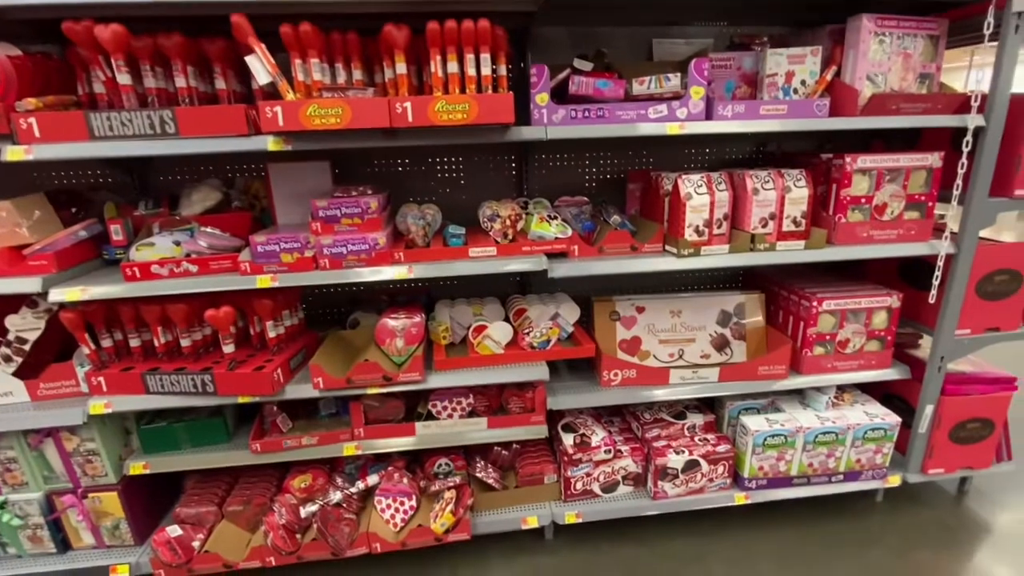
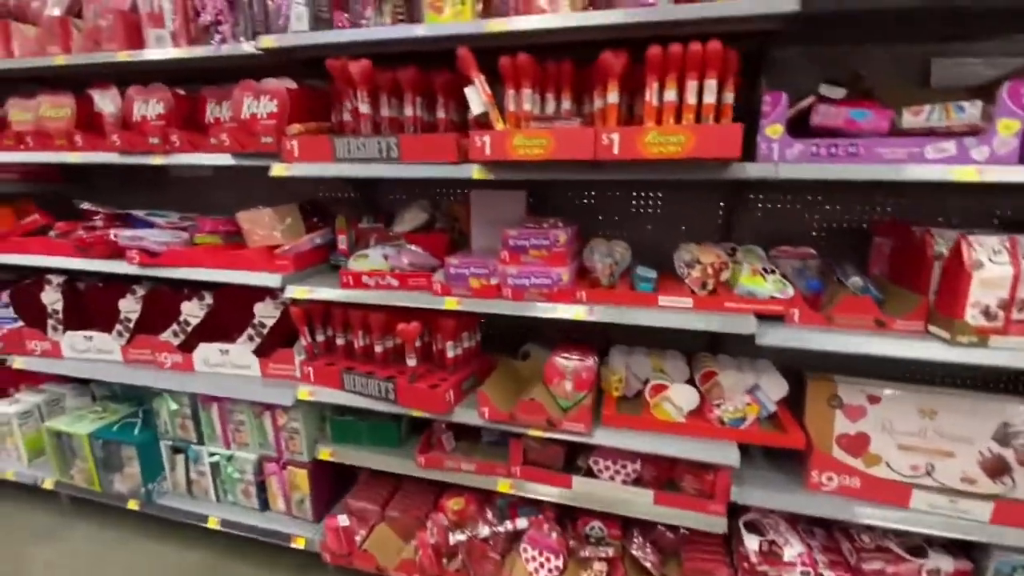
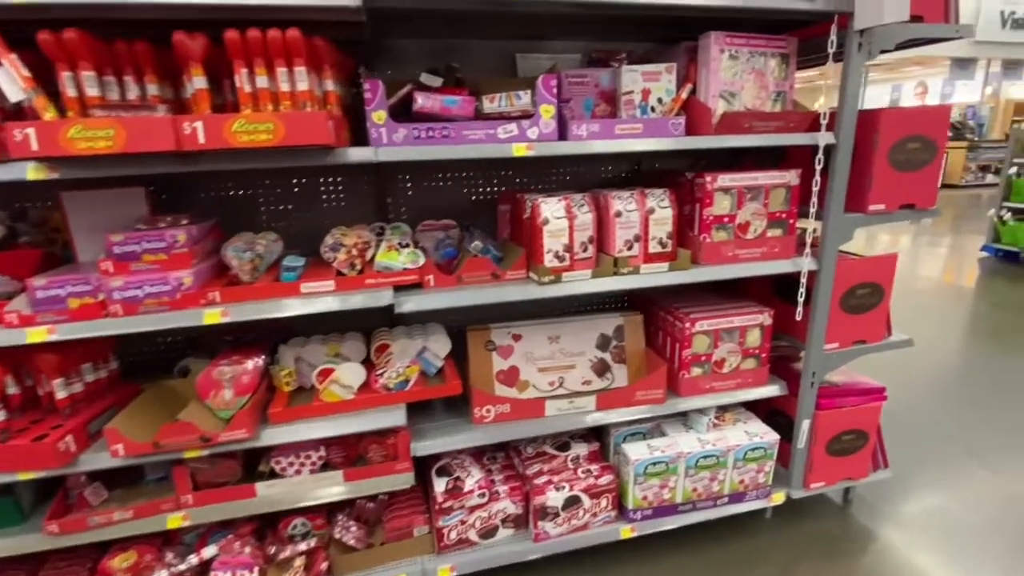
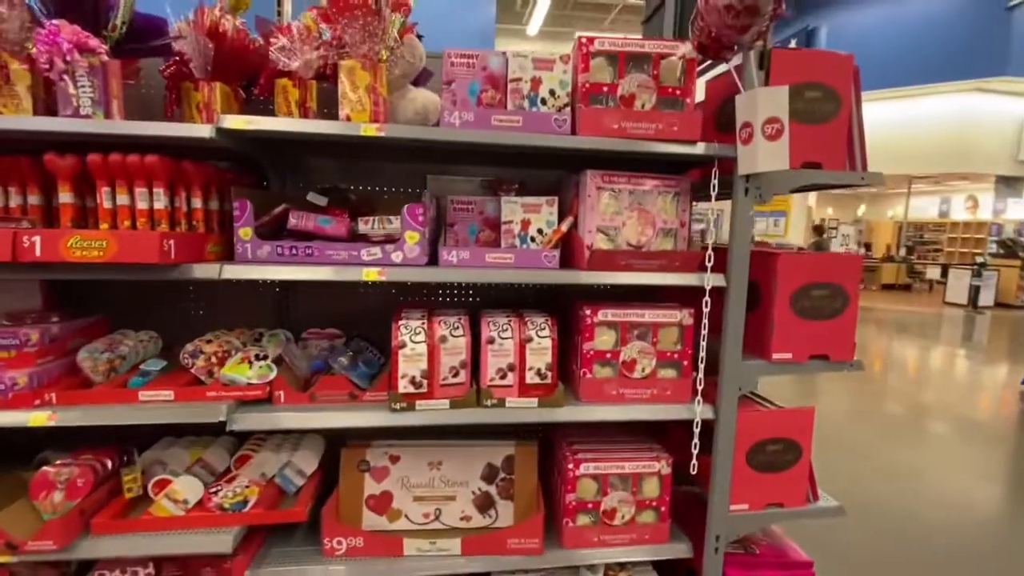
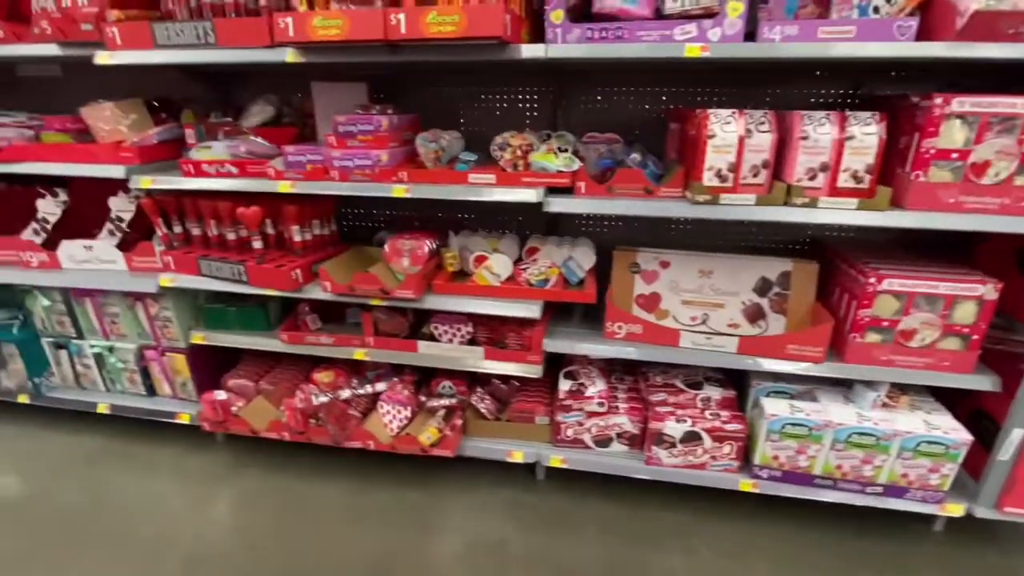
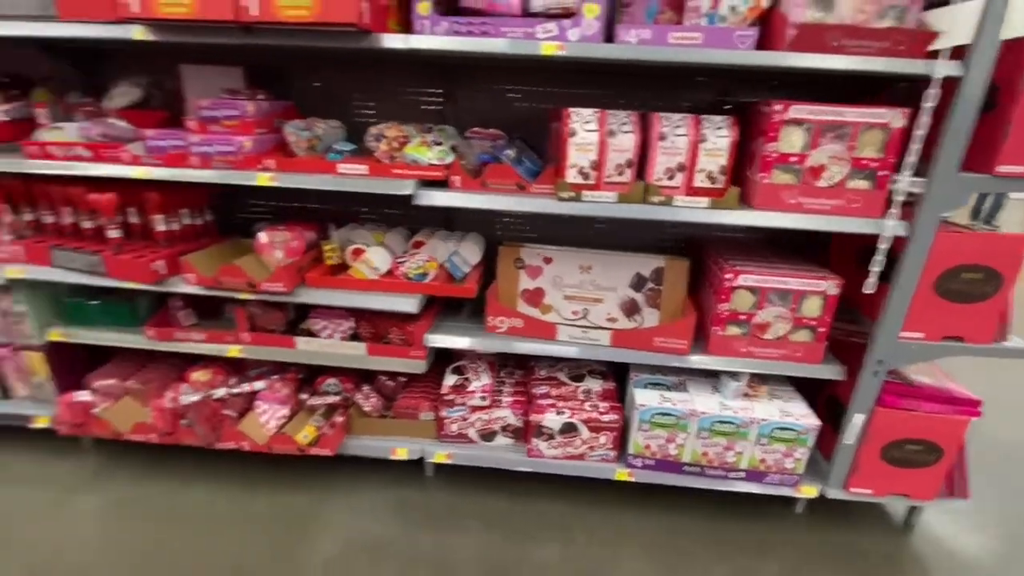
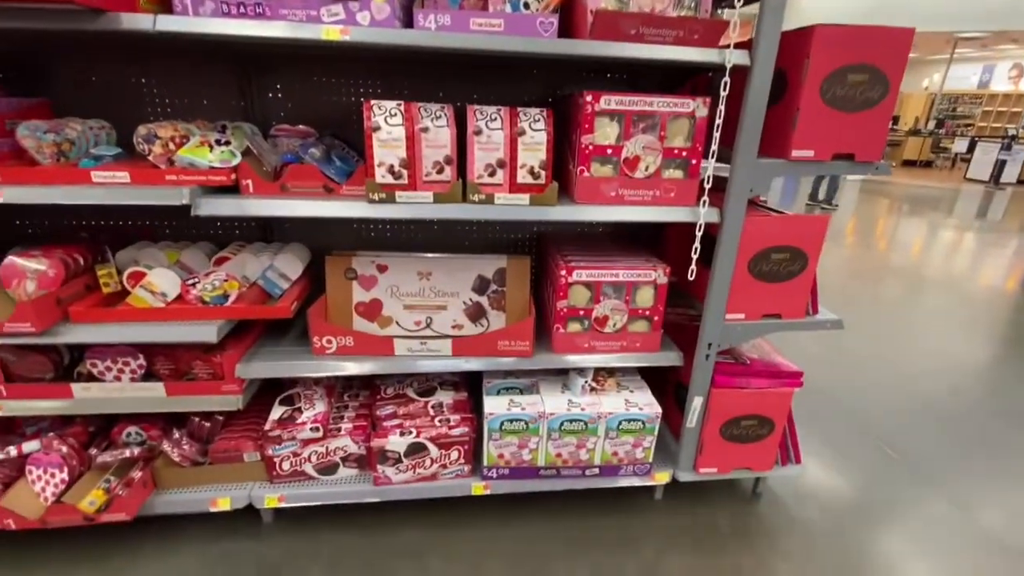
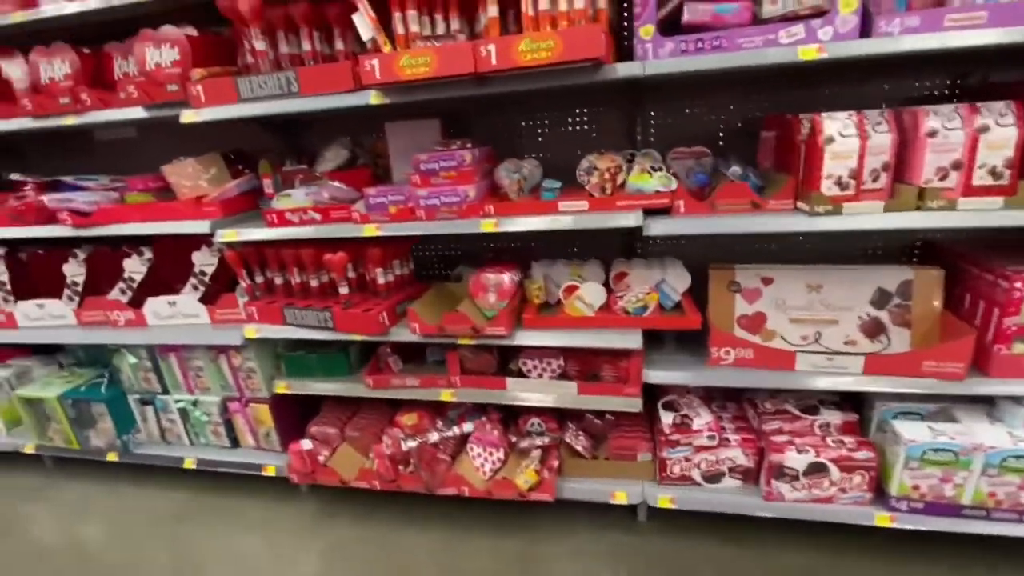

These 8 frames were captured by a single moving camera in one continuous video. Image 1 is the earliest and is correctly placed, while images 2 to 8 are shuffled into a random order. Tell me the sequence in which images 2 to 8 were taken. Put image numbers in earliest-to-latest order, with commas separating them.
3, 4, 7, 6, 5, 8, 2
